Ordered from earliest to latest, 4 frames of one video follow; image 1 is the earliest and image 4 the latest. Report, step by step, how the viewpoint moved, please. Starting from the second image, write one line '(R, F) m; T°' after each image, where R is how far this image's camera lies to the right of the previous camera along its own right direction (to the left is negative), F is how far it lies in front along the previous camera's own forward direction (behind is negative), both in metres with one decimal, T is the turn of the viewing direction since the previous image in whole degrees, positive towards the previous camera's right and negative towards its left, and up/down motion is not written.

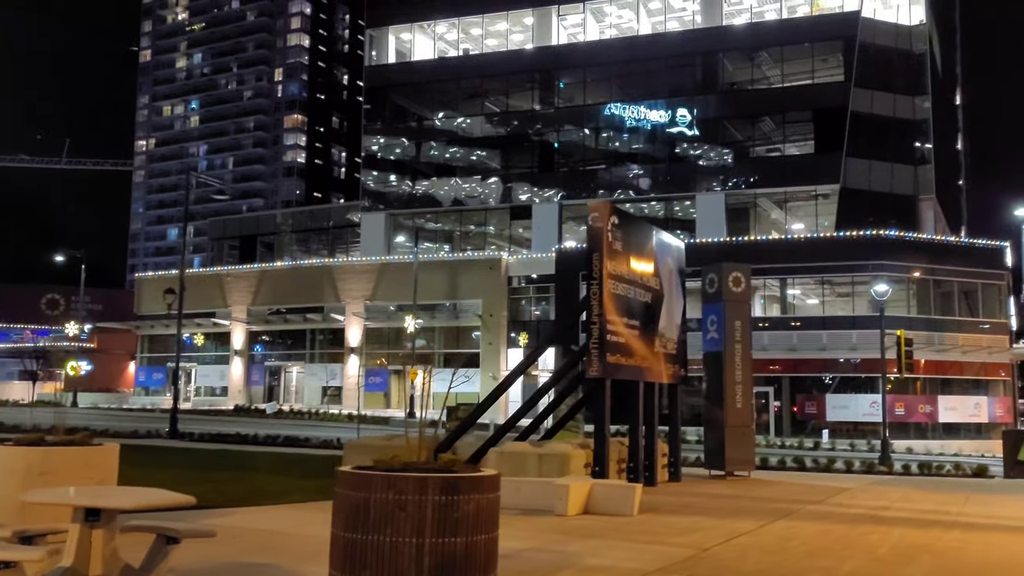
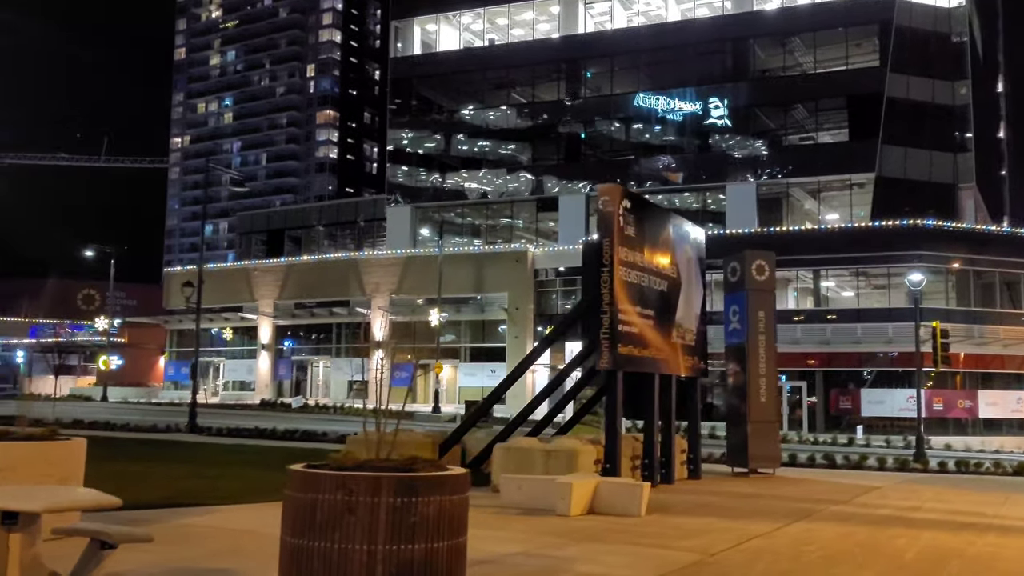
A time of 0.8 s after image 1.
(+0.5, +0.7) m; -2°
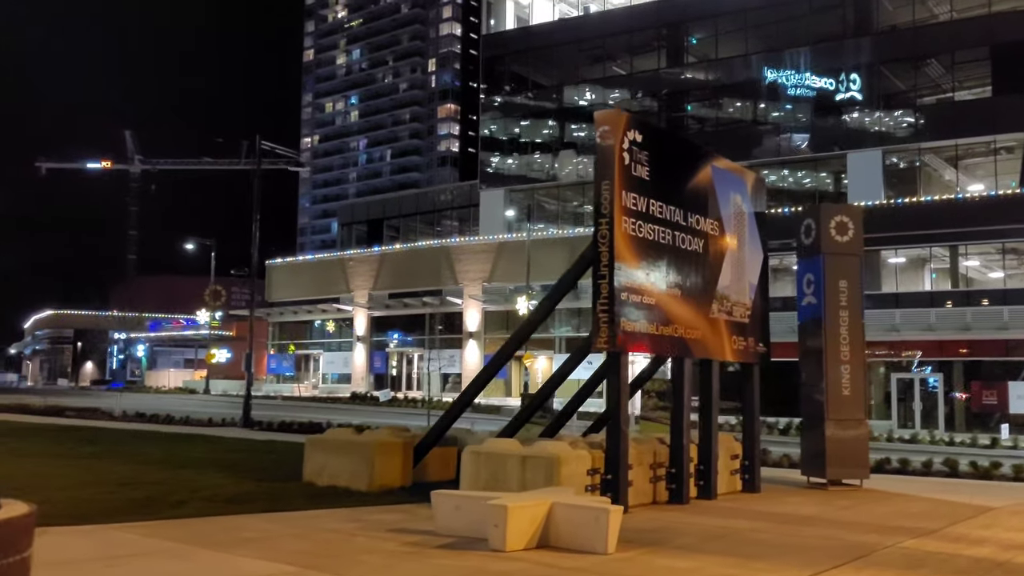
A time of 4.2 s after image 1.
(+2.0, +3.4) m; -8°
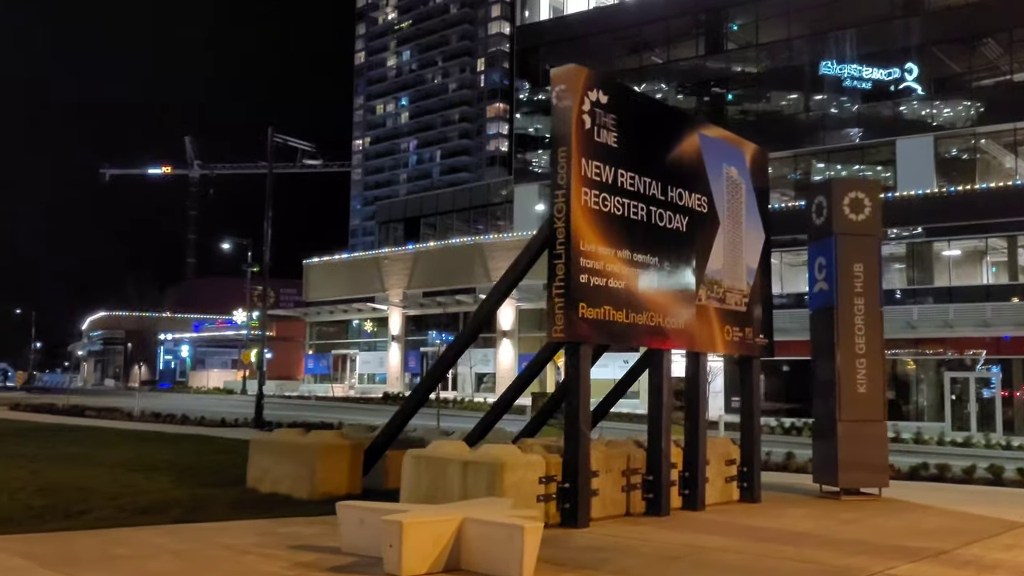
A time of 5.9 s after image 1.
(+1.2, +1.4) m; -4°
